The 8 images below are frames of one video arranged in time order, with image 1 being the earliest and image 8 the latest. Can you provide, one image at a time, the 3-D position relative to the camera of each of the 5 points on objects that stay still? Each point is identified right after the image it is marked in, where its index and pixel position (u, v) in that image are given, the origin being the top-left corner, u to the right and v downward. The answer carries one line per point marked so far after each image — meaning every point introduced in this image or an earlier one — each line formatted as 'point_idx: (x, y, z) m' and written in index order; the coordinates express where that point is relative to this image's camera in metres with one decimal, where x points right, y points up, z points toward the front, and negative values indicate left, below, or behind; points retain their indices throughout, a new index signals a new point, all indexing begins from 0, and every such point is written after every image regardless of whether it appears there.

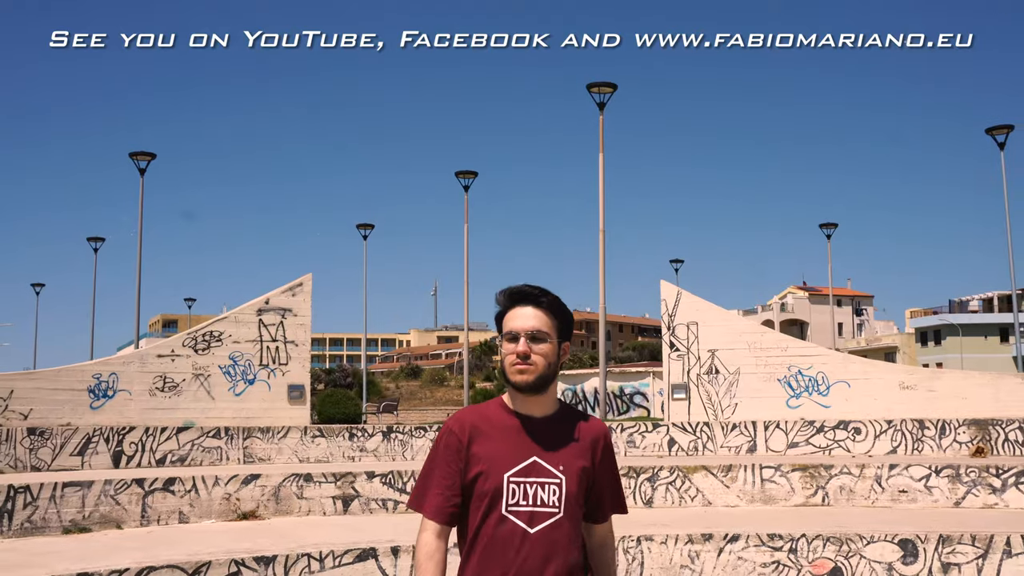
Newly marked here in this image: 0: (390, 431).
0: (-2.3, -2.7, +17.2) m
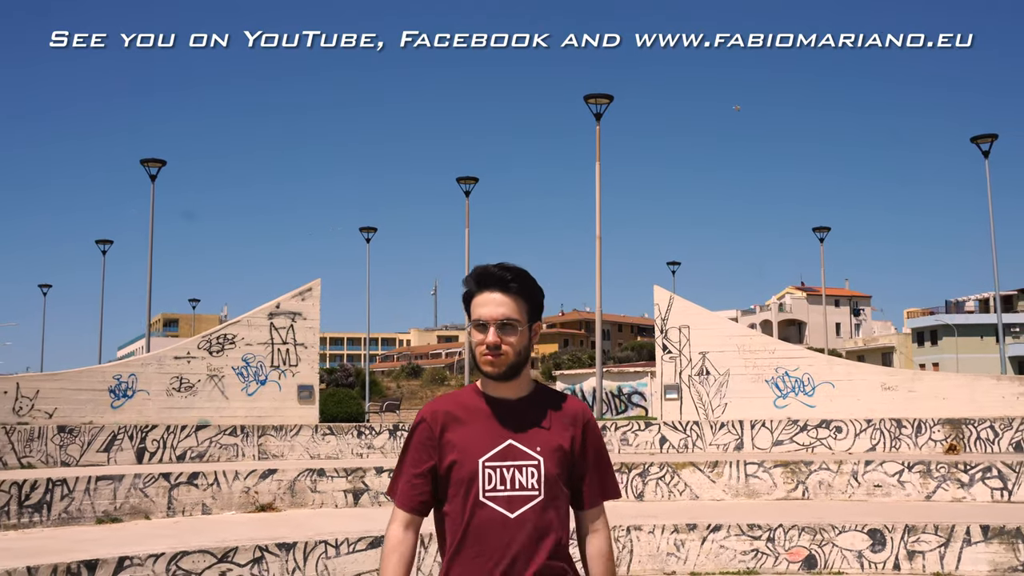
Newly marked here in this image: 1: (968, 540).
0: (-2.3, -2.8, +18.2) m
1: (+6.1, -3.4, +12.2) m
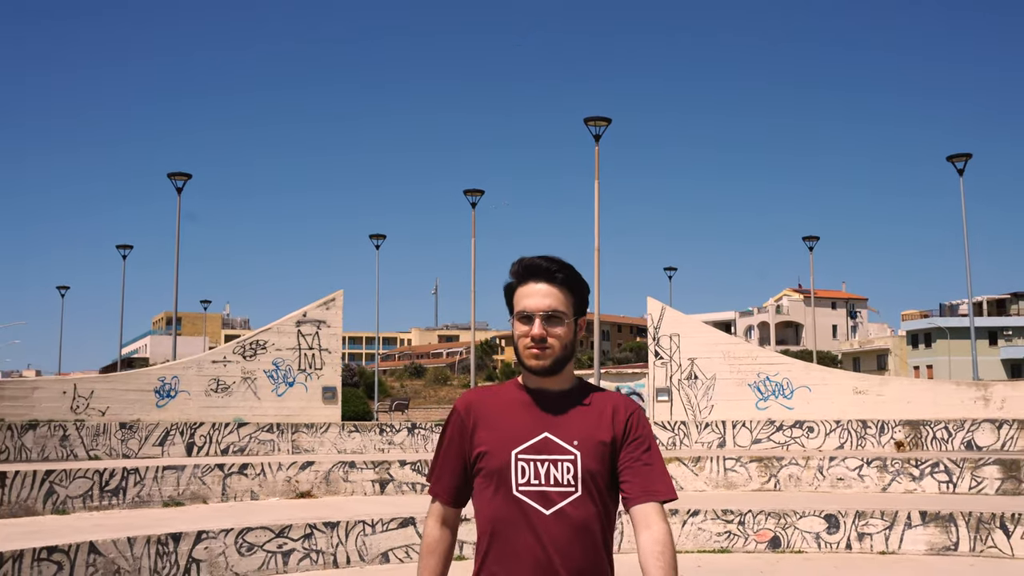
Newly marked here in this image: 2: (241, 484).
0: (-2.2, -3.1, +20.3) m
1: (+6.3, -3.7, +14.3) m
2: (-4.7, -3.4, +15.8) m
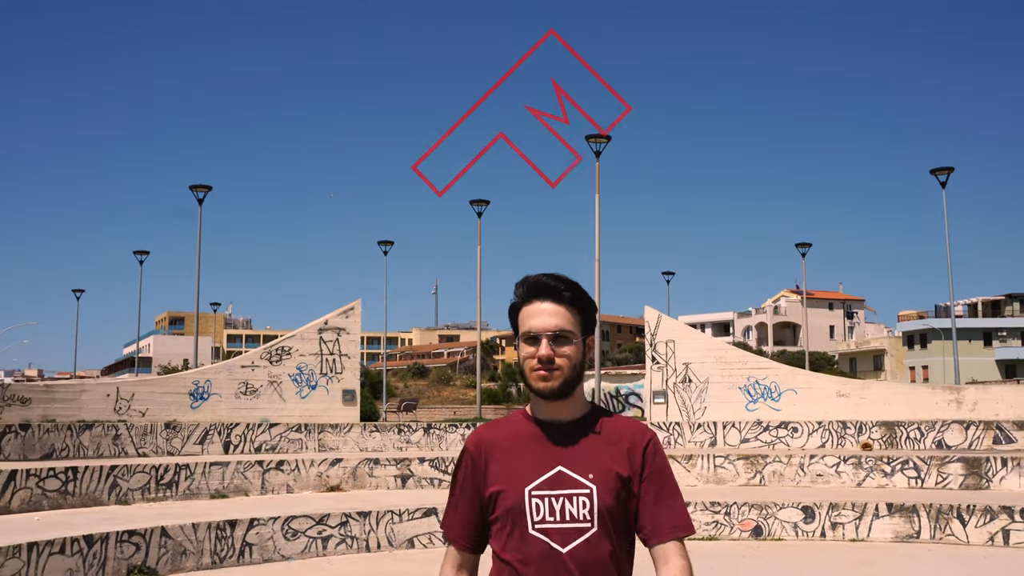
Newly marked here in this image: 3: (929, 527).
0: (-2.0, -3.4, +22.1) m
1: (+6.5, -4.0, +16.0) m
2: (-4.5, -3.7, +17.5) m
3: (+7.3, -4.2, +15.8) m
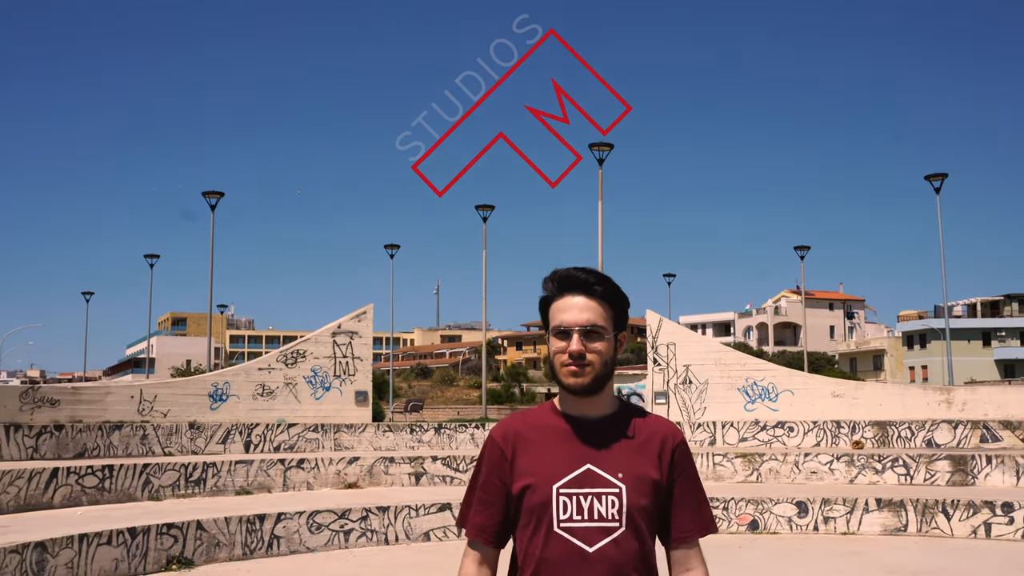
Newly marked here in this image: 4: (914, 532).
0: (-1.8, -3.5, +23.0) m
1: (+6.6, -4.1, +16.9) m
2: (-4.4, -3.8, +18.5) m
3: (+7.5, -4.3, +16.7) m
4: (+7.4, -4.5, +16.7) m
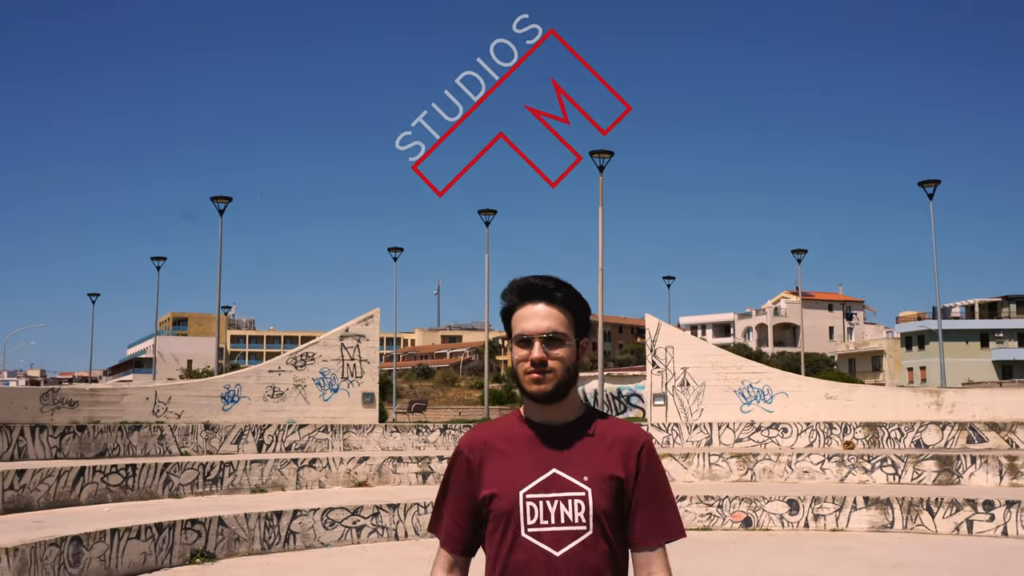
0: (-1.7, -3.7, +23.8) m
1: (+6.7, -4.3, +17.7) m
2: (-4.3, -4.0, +19.2) m
3: (+7.5, -4.4, +17.5) m
4: (+7.5, -4.7, +17.5) m
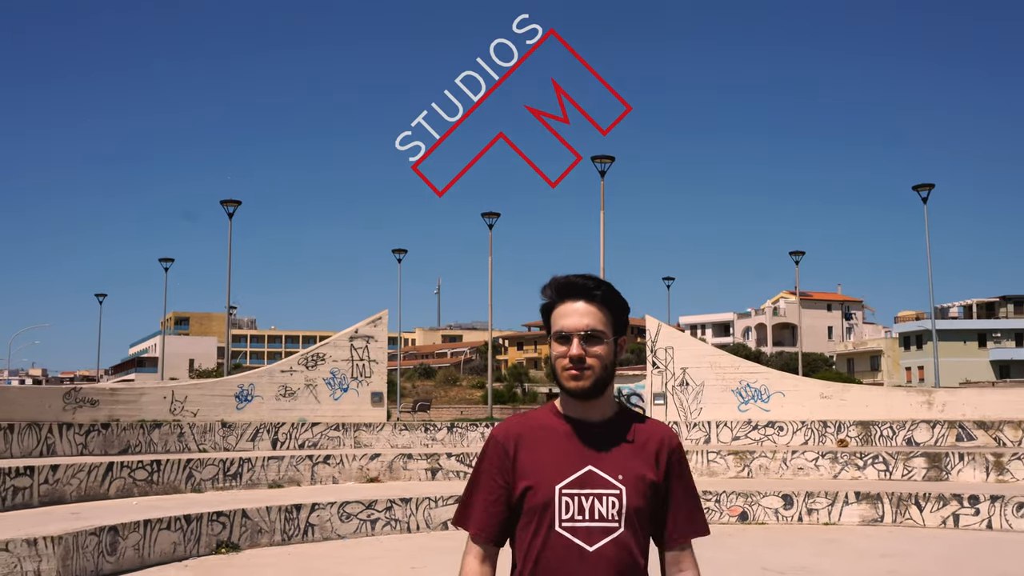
0: (-1.6, -3.8, +24.6) m
1: (+6.8, -4.4, +18.5) m
2: (-4.1, -4.1, +20.1) m
3: (+7.7, -4.5, +18.3) m
4: (+7.6, -4.7, +18.3) m
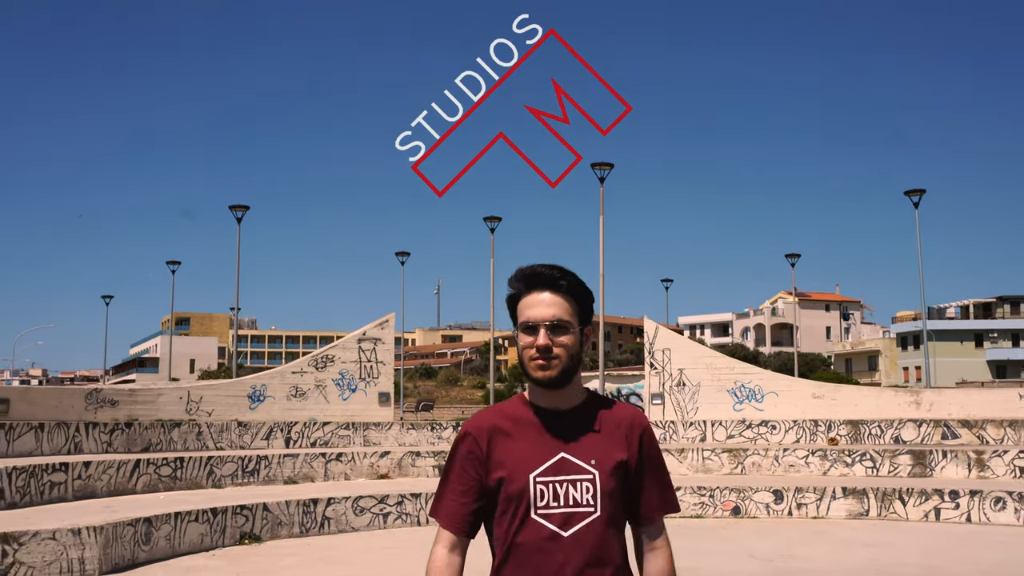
0: (-1.5, -3.9, +25.5) m
1: (+6.9, -4.5, +19.5) m
2: (-4.1, -4.2, +21.0) m
3: (+7.8, -4.6, +19.2) m
4: (+7.7, -4.9, +19.2) m
